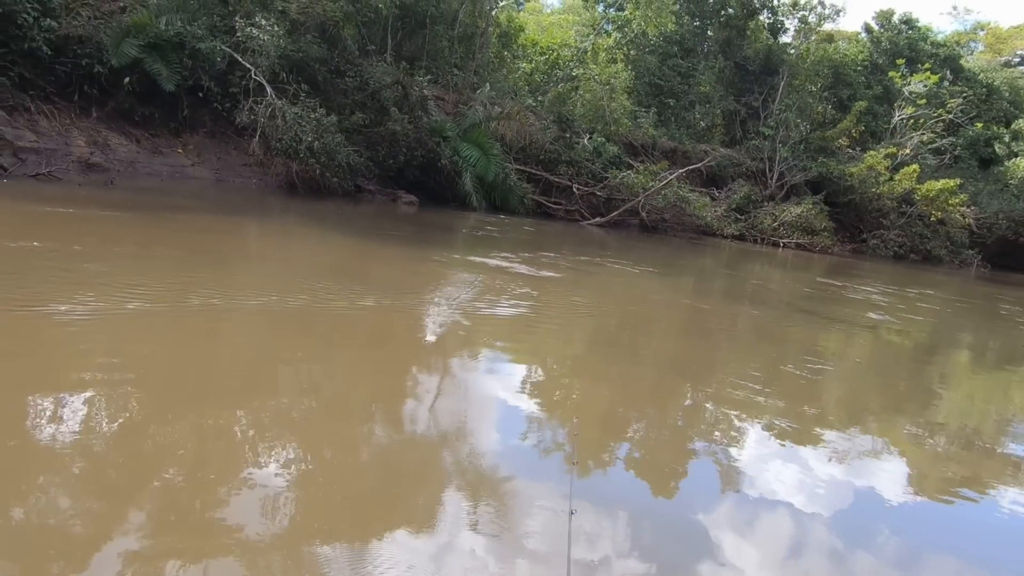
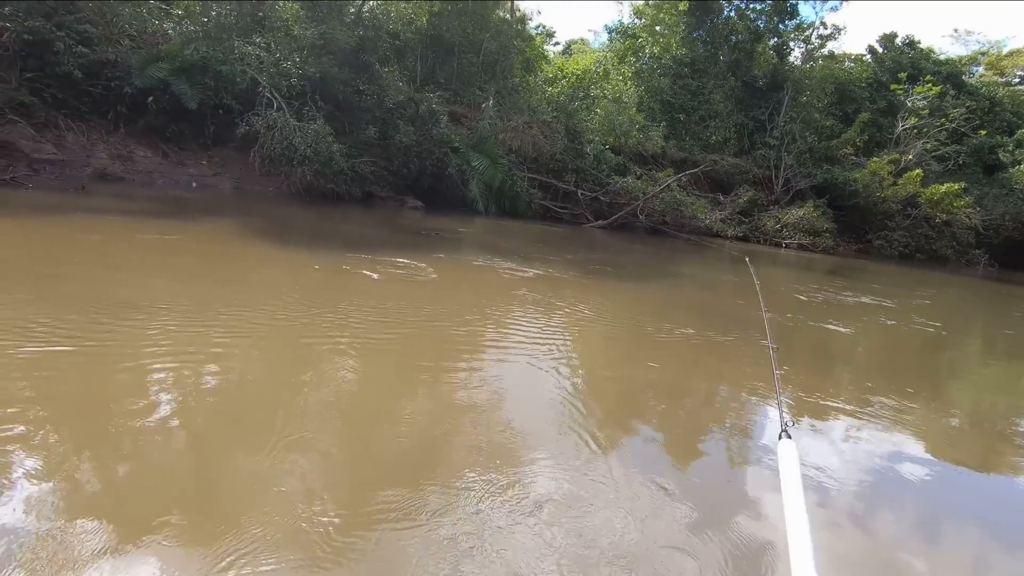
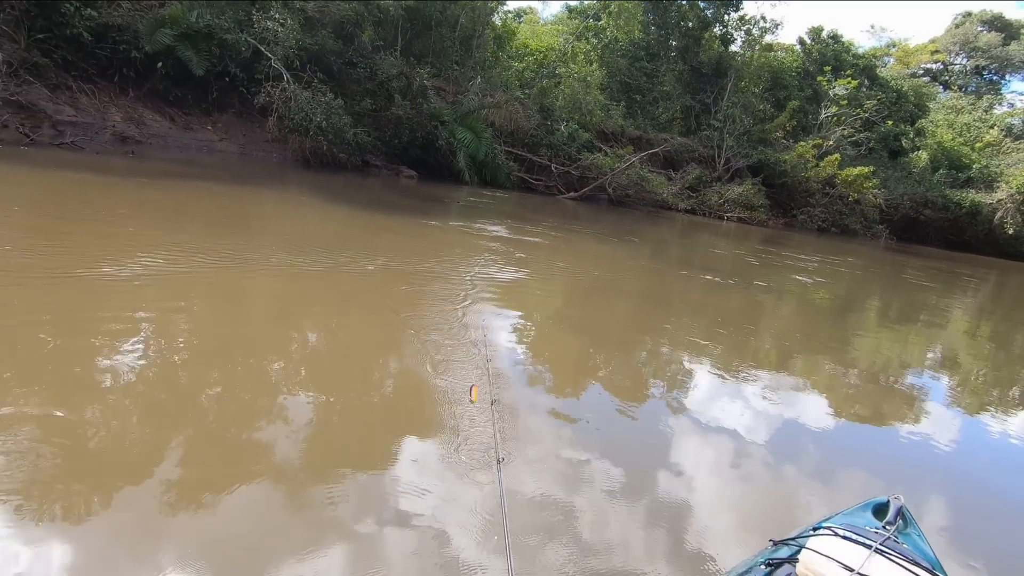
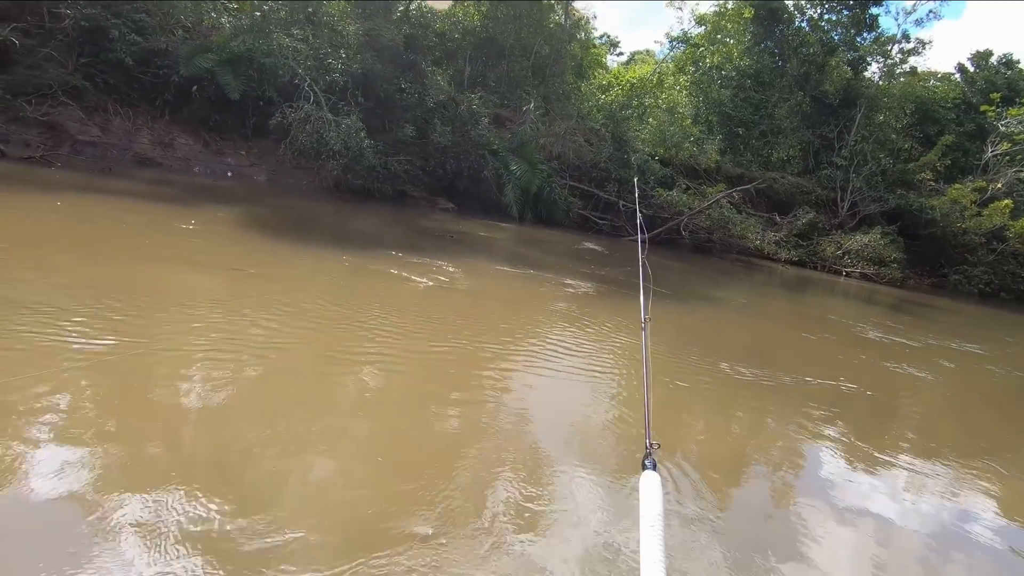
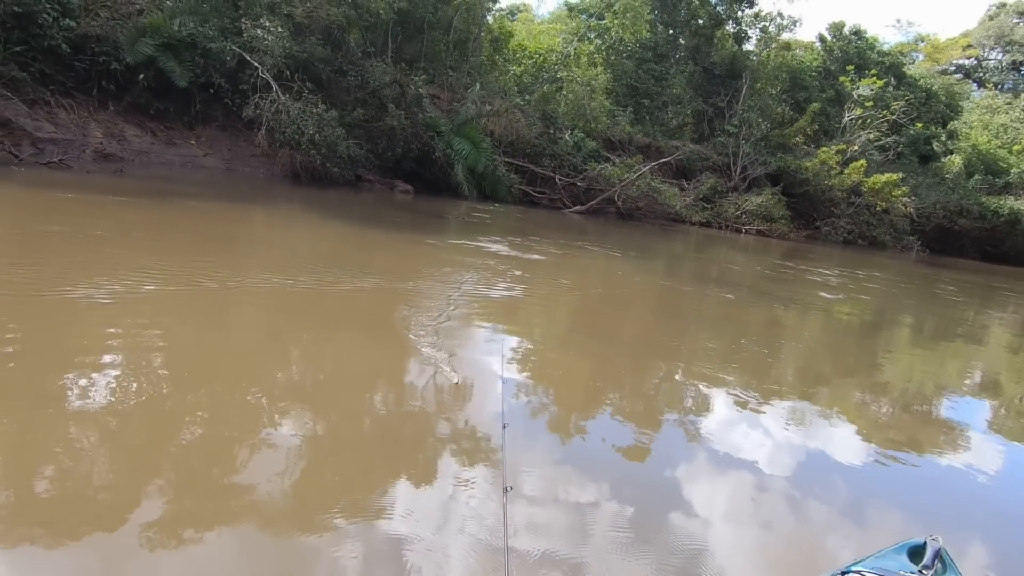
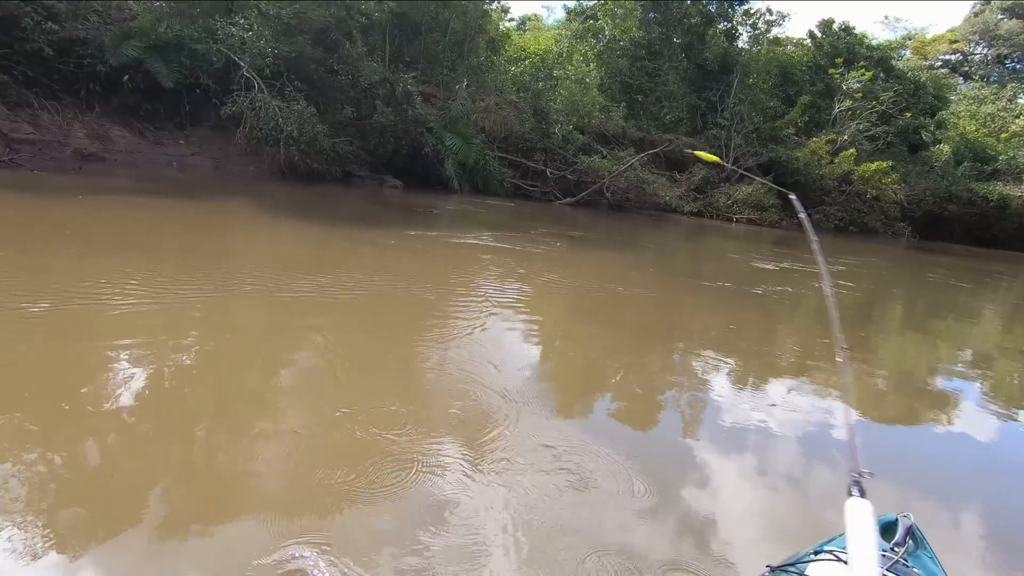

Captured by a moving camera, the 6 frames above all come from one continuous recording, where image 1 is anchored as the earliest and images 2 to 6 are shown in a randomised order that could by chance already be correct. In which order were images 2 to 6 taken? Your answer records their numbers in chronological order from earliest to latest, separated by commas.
5, 3, 6, 2, 4
